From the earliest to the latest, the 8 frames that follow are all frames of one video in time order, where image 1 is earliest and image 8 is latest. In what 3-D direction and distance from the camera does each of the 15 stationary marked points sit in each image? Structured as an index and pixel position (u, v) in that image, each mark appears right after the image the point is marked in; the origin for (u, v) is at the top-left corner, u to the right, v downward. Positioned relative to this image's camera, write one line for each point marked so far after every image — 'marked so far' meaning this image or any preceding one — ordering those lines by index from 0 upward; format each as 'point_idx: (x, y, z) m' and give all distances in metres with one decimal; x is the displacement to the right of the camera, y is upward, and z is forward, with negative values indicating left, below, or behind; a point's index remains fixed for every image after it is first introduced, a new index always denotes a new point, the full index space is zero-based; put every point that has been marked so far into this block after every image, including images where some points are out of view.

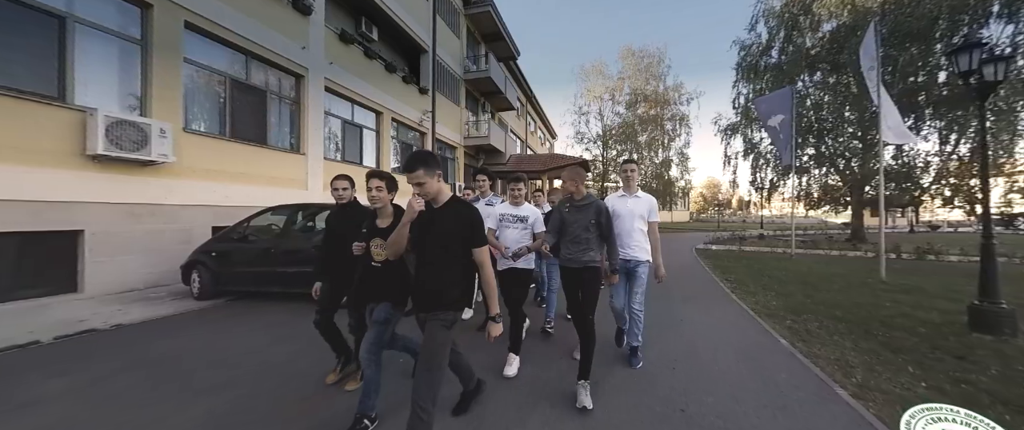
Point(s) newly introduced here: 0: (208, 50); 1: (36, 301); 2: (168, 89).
0: (-7.5, +4.1, +7.3) m
1: (-7.8, -1.4, +4.8) m
2: (-7.5, +2.8, +6.3) m
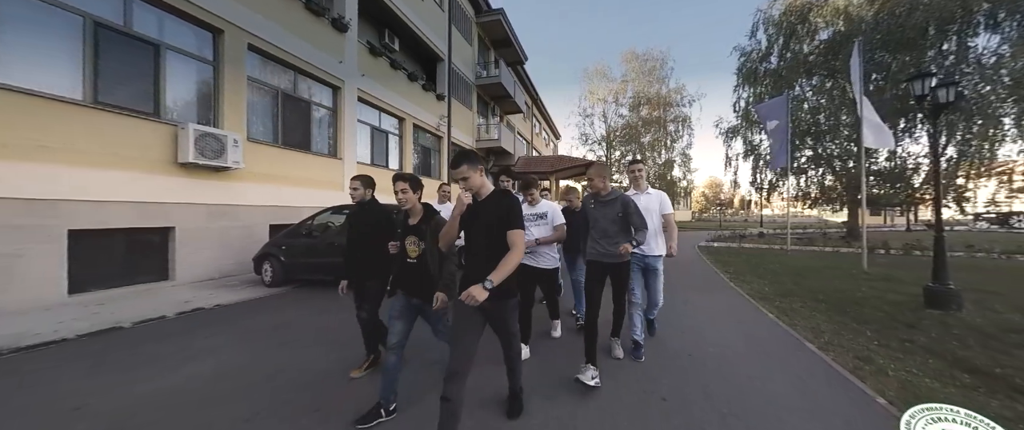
0: (-6.9, +4.1, +8.2) m
1: (-7.2, -1.4, +5.7) m
2: (-6.9, +2.8, +7.2) m
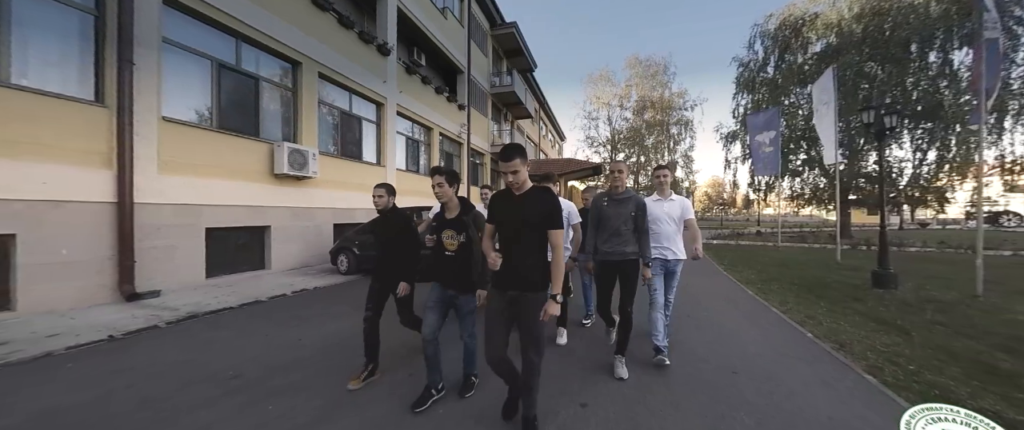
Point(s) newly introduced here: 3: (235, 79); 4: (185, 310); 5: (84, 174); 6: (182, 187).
0: (-6.0, +4.1, +9.6) m
1: (-6.4, -1.4, +7.1) m
2: (-6.1, +2.8, +8.6) m
3: (-6.7, +3.3, +7.0) m
4: (-5.6, -1.6, +5.0) m
5: (-7.1, +0.7, +4.6) m
6: (-6.7, +0.6, +5.9) m
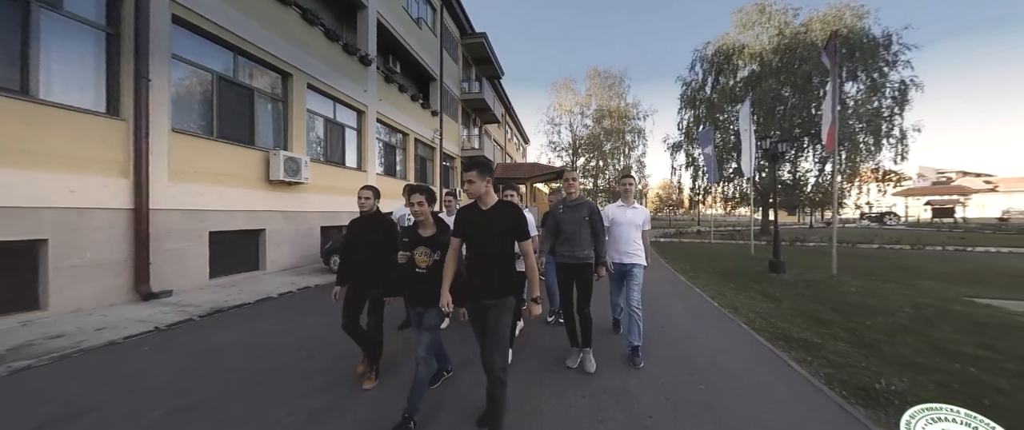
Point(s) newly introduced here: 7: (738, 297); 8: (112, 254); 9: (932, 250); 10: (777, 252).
0: (-6.7, +4.0, +10.0) m
1: (-6.8, -1.5, +7.5) m
2: (-6.7, +2.7, +9.1) m
3: (-7.1, +3.1, +7.3) m
4: (-5.8, -1.7, +5.5) m
5: (-7.2, +0.6, +4.9) m
6: (-7.0, +0.5, +6.3) m
7: (+4.9, -1.7, +6.2) m
8: (-7.1, -0.7, +5.2) m
9: (+25.4, -2.2, +17.5) m
10: (+7.7, -1.1, +8.3) m
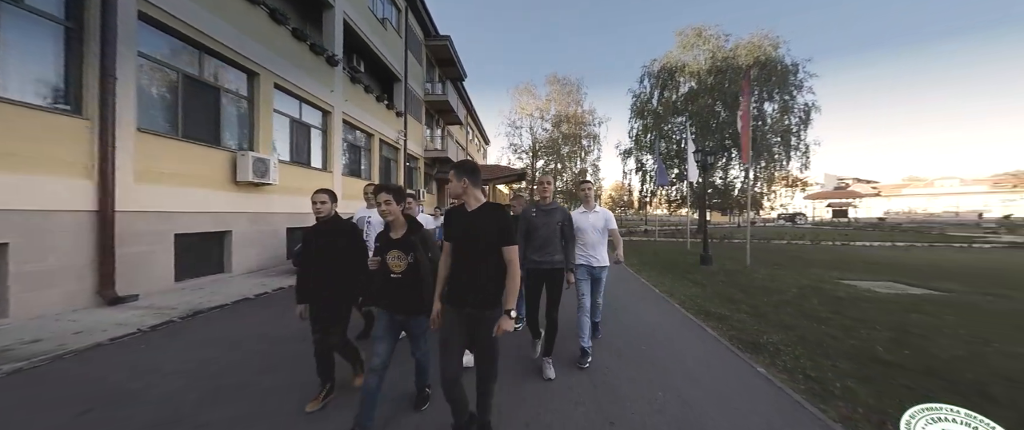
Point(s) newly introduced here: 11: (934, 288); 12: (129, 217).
0: (-7.8, +3.9, +9.9) m
1: (-7.6, -1.6, +7.4) m
2: (-7.6, +2.6, +8.9) m
3: (-7.8, +3.1, +7.2) m
4: (-6.3, -1.8, +5.5) m
5: (-7.6, +0.5, +4.8) m
6: (-7.6, +0.4, +6.1) m
7: (+4.3, -1.7, +7.6) m
8: (-7.5, -0.7, +5.0) m
9: (+23.1, -2.3, +21.5) m
10: (+6.8, -1.2, +10.1) m
11: (+14.1, -2.5, +9.5) m
12: (-7.5, 0.0, +5.7) m
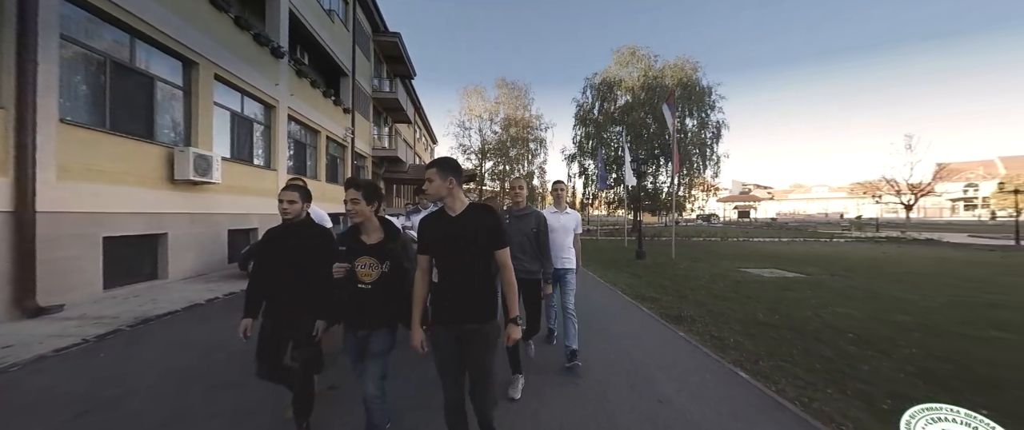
0: (-9.1, +3.9, +9.2) m
1: (-8.4, -1.6, +6.7) m
2: (-8.7, +2.6, +8.3) m
3: (-8.6, +3.1, +6.5) m
4: (-6.8, -1.8, +5.1) m
5: (-8.0, +0.5, +4.2) m
6: (-8.2, +0.4, +5.5) m
7: (+3.2, -1.7, +9.1) m
8: (-7.9, -0.8, +4.4) m
9: (+19.3, -2.3, +26.0) m
10: (+5.2, -1.2, +11.9) m
11: (+12.5, -2.5, +12.7) m
12: (-8.1, -0.1, +5.1) m
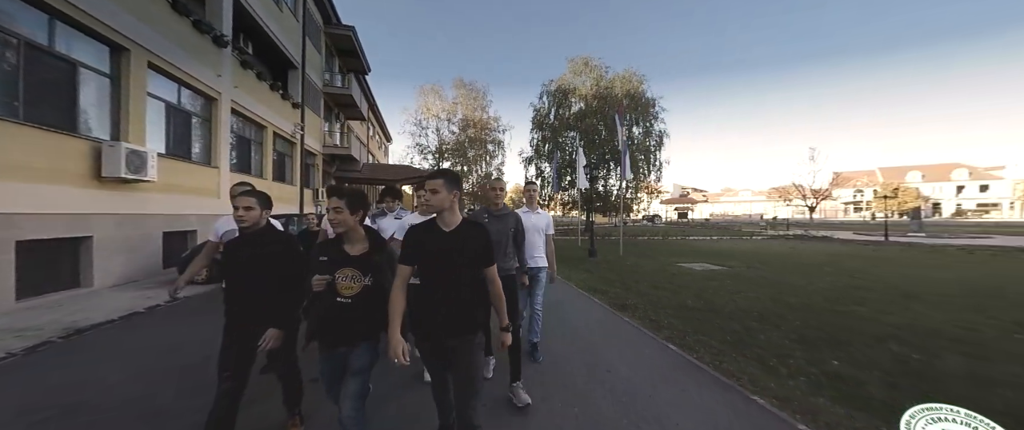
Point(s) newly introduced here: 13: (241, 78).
0: (-10.2, +3.8, +8.4) m
1: (-9.1, -1.6, +6.0) m
2: (-9.7, +2.5, +7.5) m
3: (-9.3, +3.0, +5.8) m
4: (-7.3, -1.8, +4.7) m
5: (-8.3, +0.5, +3.6) m
6: (-8.8, +0.4, +4.9) m
7: (+2.0, -1.8, +10.0) m
8: (-8.4, -0.8, +3.8) m
9: (+15.4, -2.4, +29.1) m
10: (+3.6, -1.2, +13.2) m
11: (+10.7, -2.5, +14.9) m
12: (-8.6, -0.1, +4.4) m
13: (-11.1, +5.6, +11.9) m
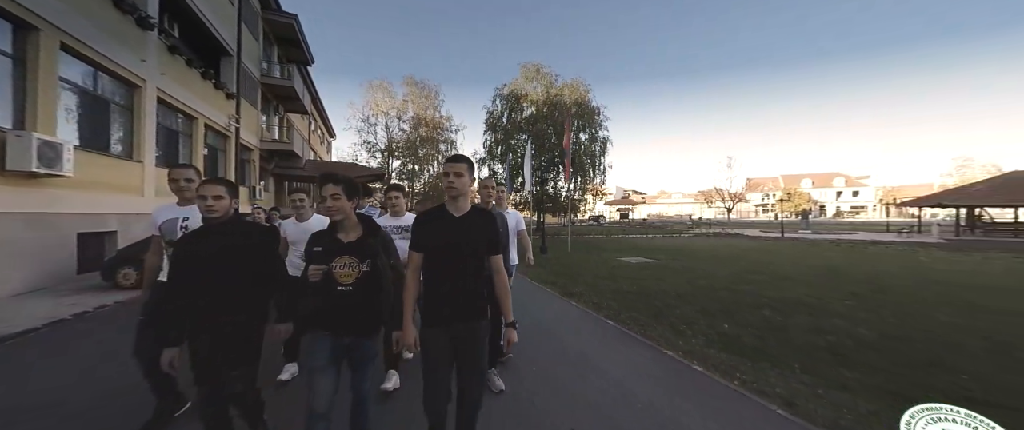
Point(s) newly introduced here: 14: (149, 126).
0: (-11.3, +3.9, +7.4) m
1: (-9.9, -1.6, +5.3) m
2: (-10.7, +2.6, +6.7) m
3: (-10.0, +3.1, +5.0) m
4: (-7.9, -1.8, +4.2) m
5: (-8.7, +0.5, +3.0) m
6: (-9.3, +0.4, +4.2) m
7: (+0.4, -1.7, +11.0) m
8: (-8.8, -0.7, +3.2) m
9: (+10.6, -2.4, +32.1) m
10: (+1.5, -1.2, +14.4) m
11: (+8.2, -2.5, +17.3) m
12: (-9.1, 0.0, +3.8) m
13: (-12.8, +5.6, +10.8) m
14: (-12.1, +3.0, +9.7) m
